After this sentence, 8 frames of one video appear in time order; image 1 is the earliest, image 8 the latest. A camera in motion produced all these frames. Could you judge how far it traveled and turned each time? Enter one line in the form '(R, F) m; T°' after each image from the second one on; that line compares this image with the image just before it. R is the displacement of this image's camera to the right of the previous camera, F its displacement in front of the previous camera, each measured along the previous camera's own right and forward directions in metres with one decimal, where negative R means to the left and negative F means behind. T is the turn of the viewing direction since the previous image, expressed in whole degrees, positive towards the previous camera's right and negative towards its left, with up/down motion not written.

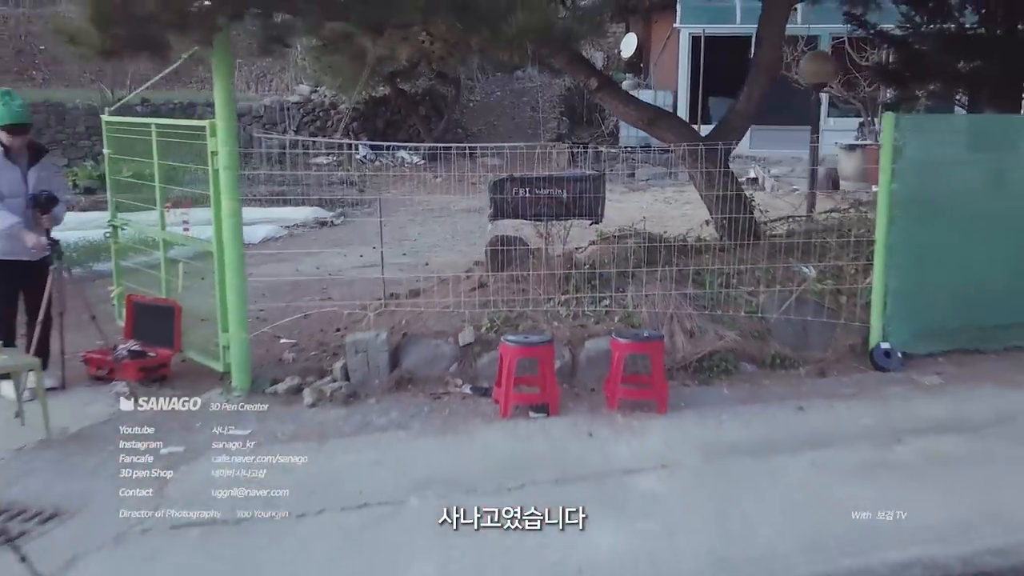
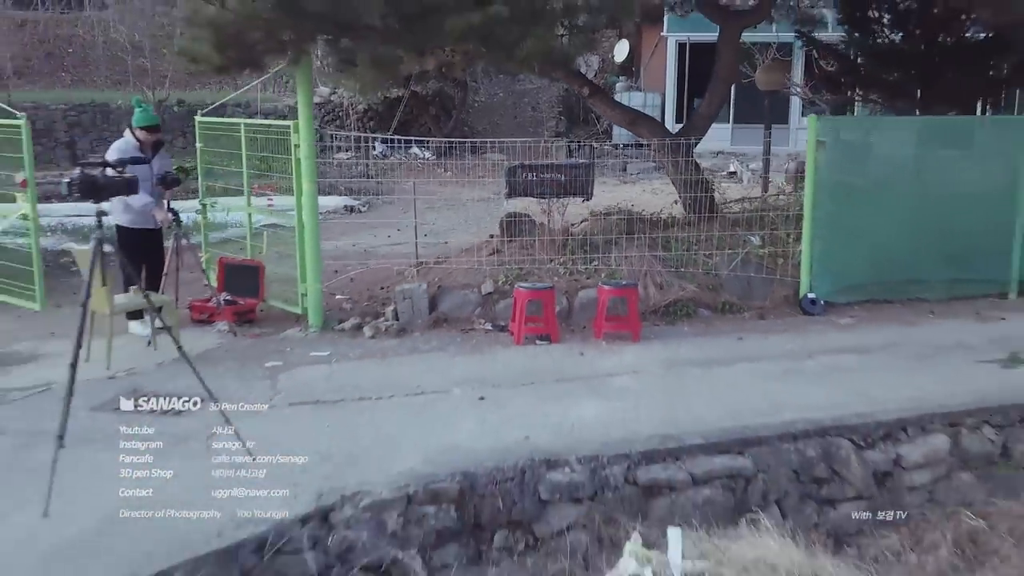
(-0.1, -1.4) m; 0°
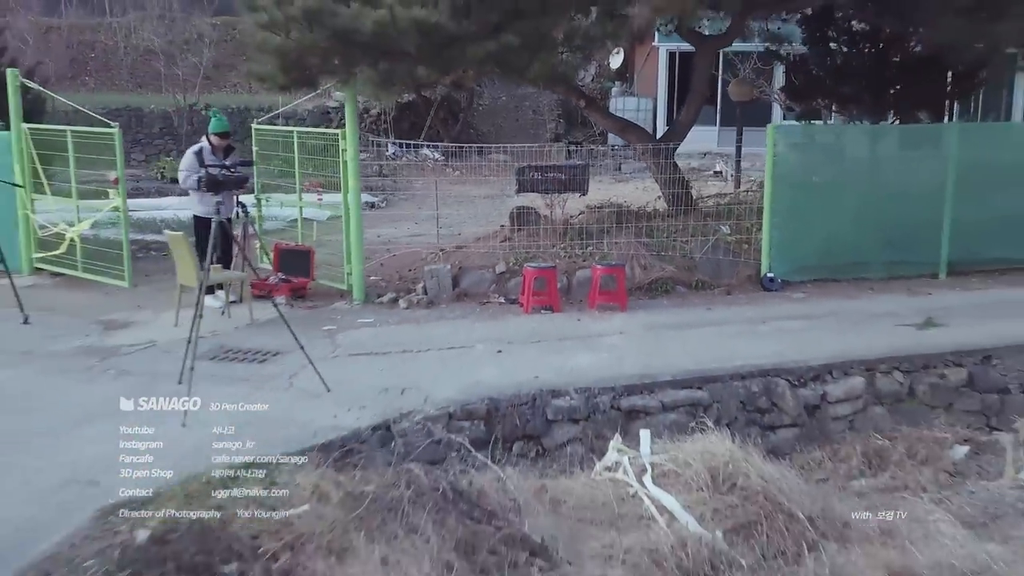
(-0.1, -1.2) m; 0°
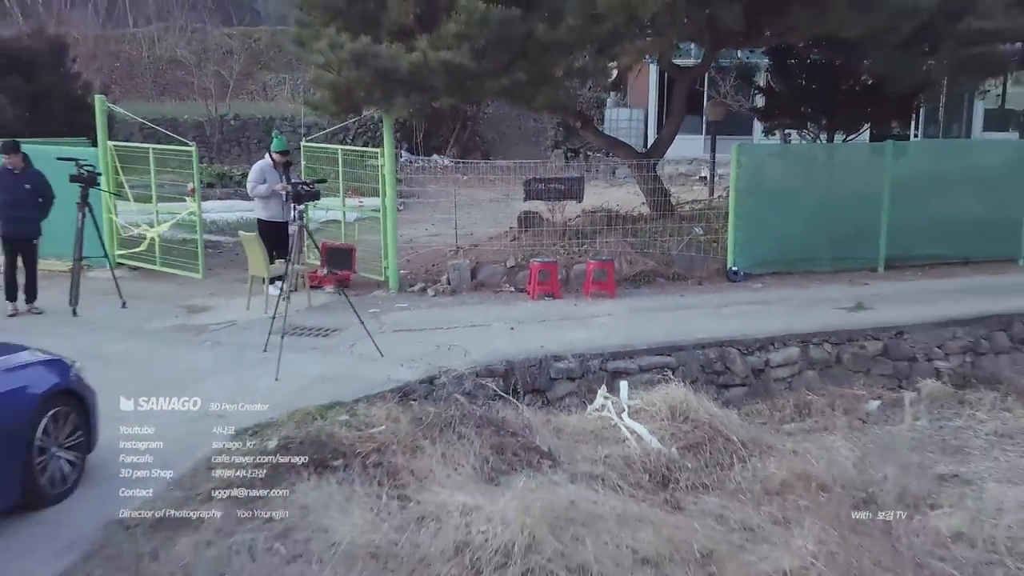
(-0.1, -1.5) m; 0°
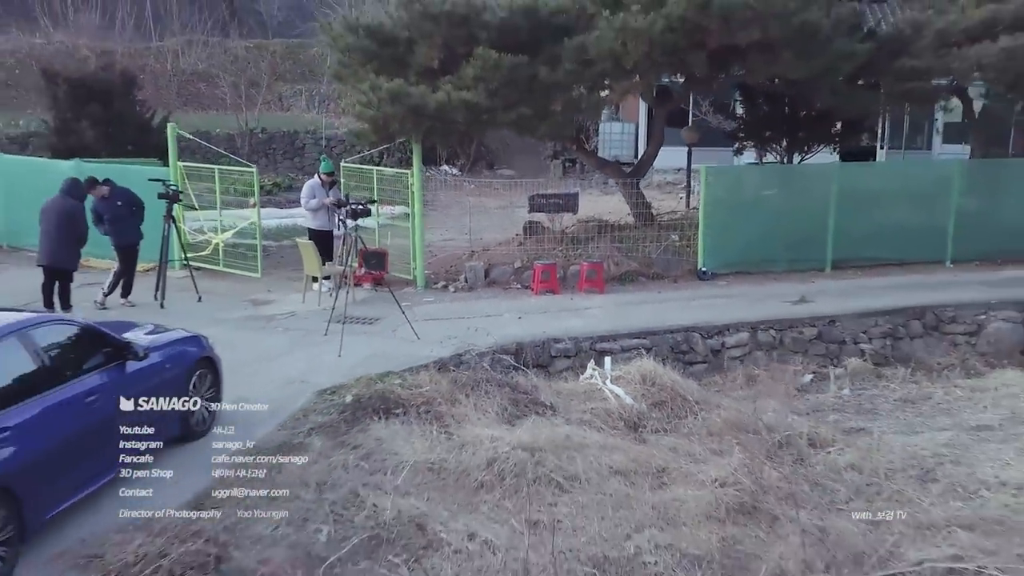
(-0.1, -1.8) m; 0°
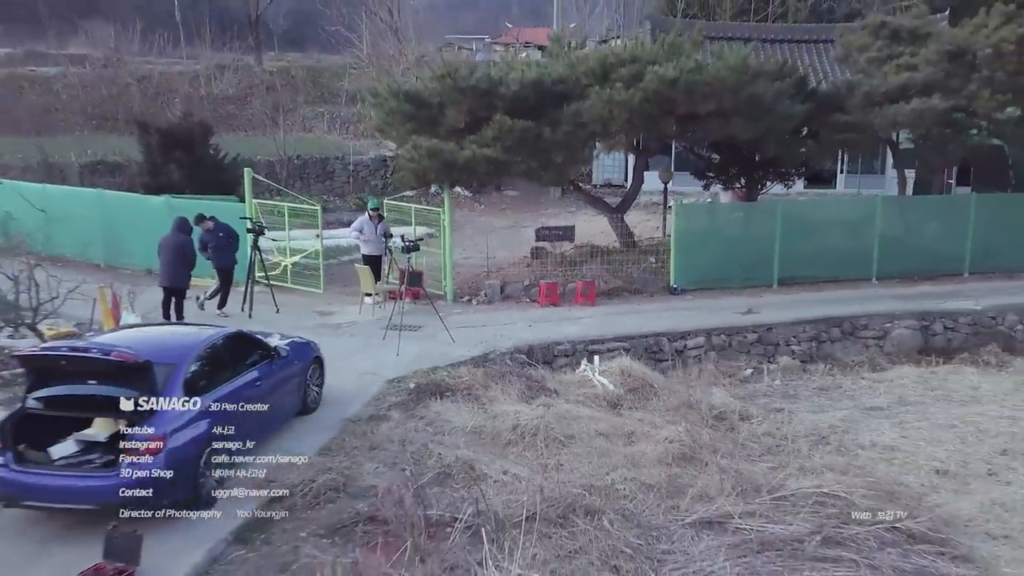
(-0.3, -2.8) m; 0°
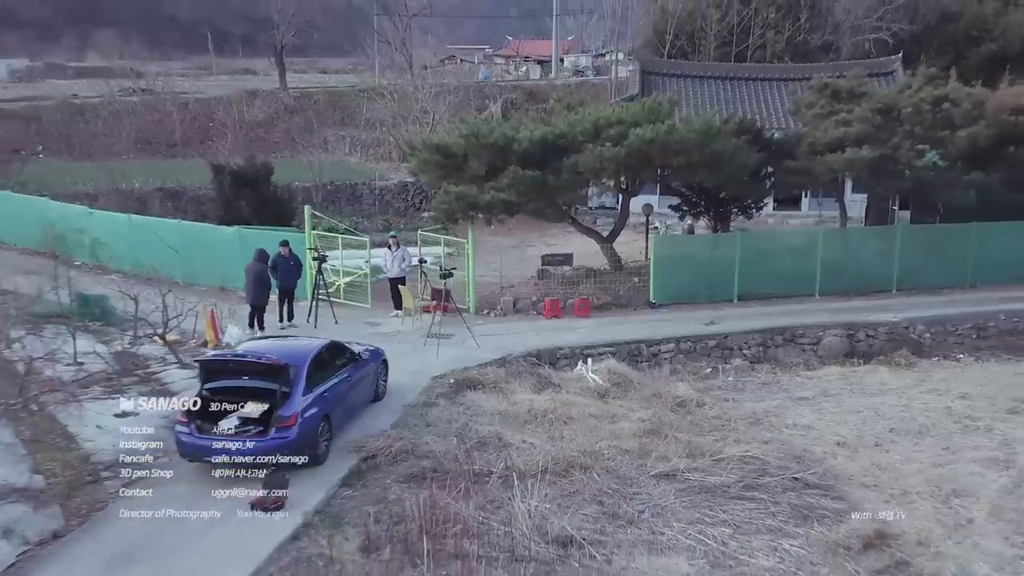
(-0.3, -3.3) m; 0°
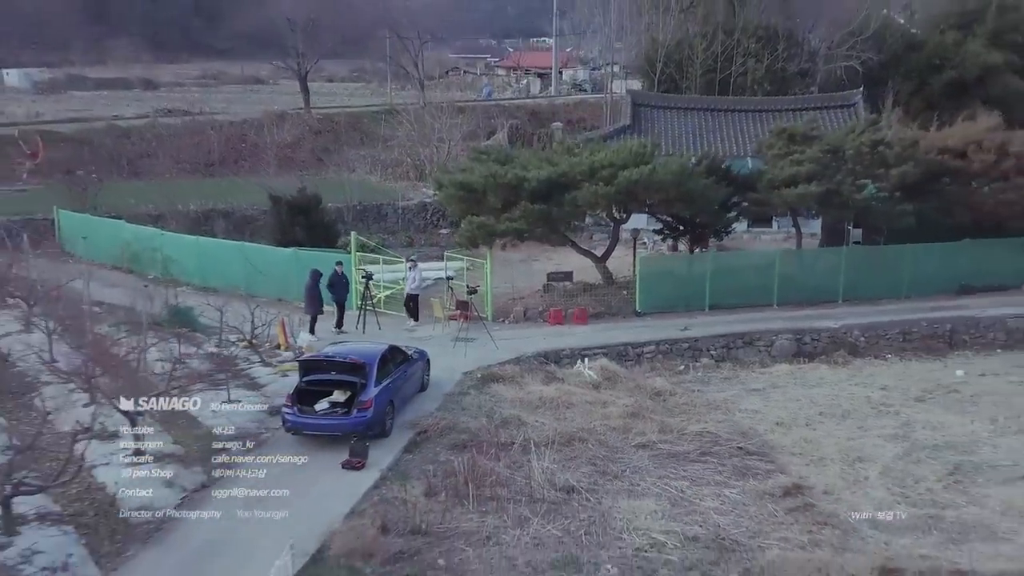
(-0.4, -3.6) m; 0°
